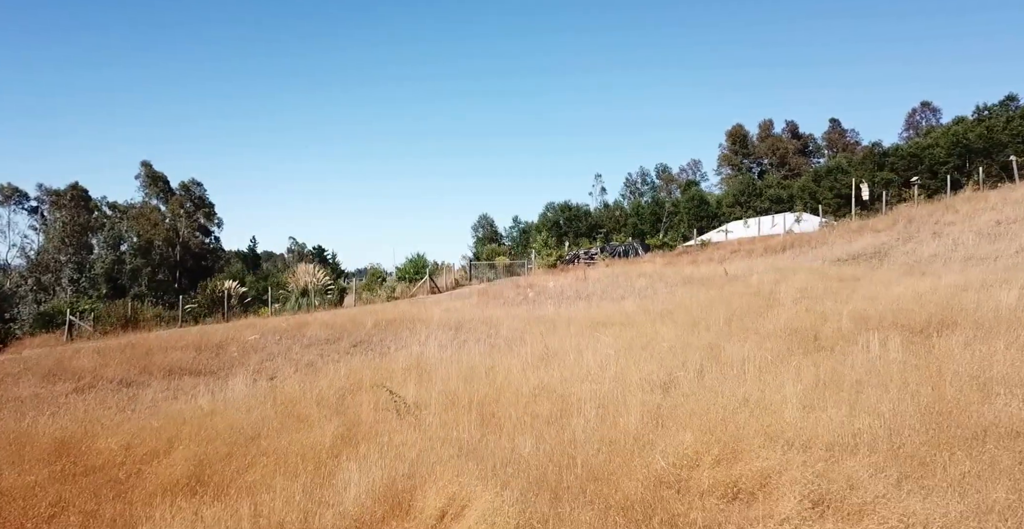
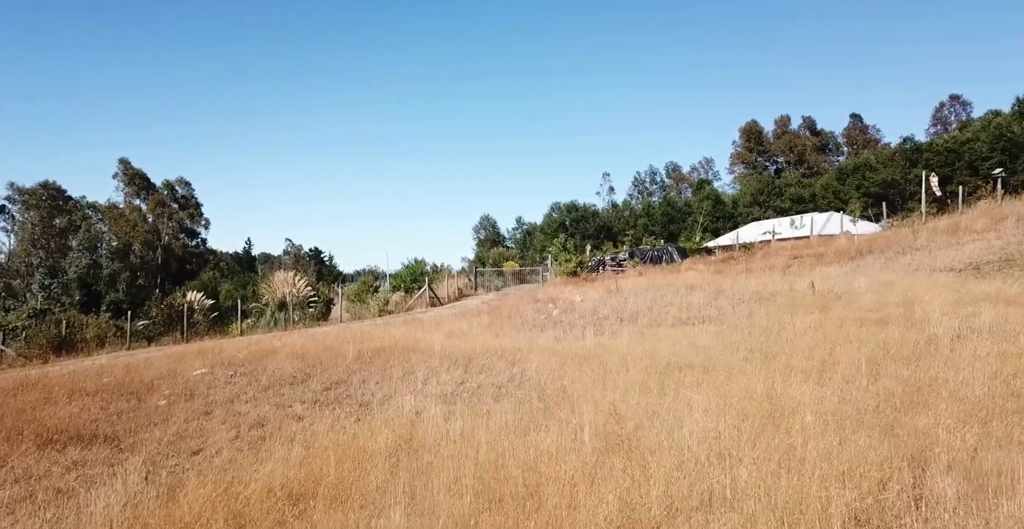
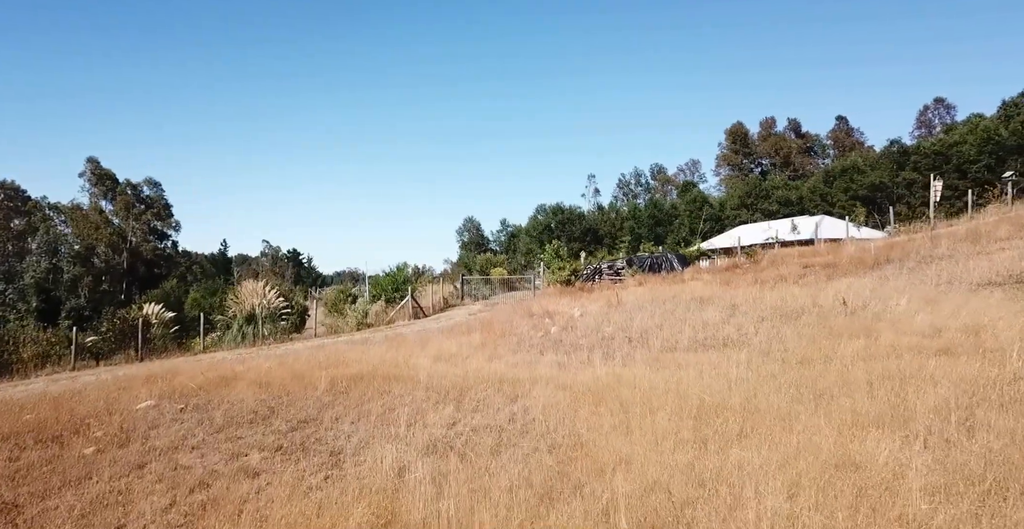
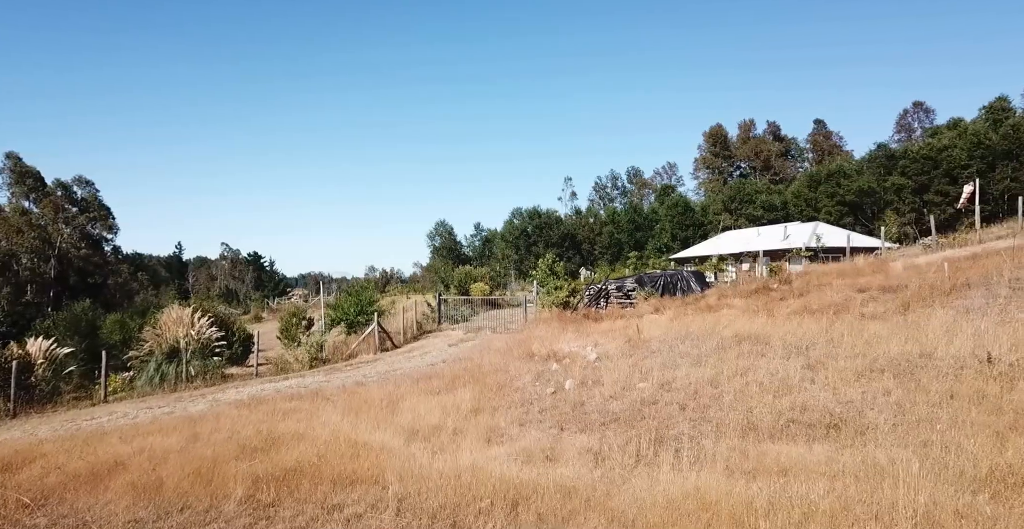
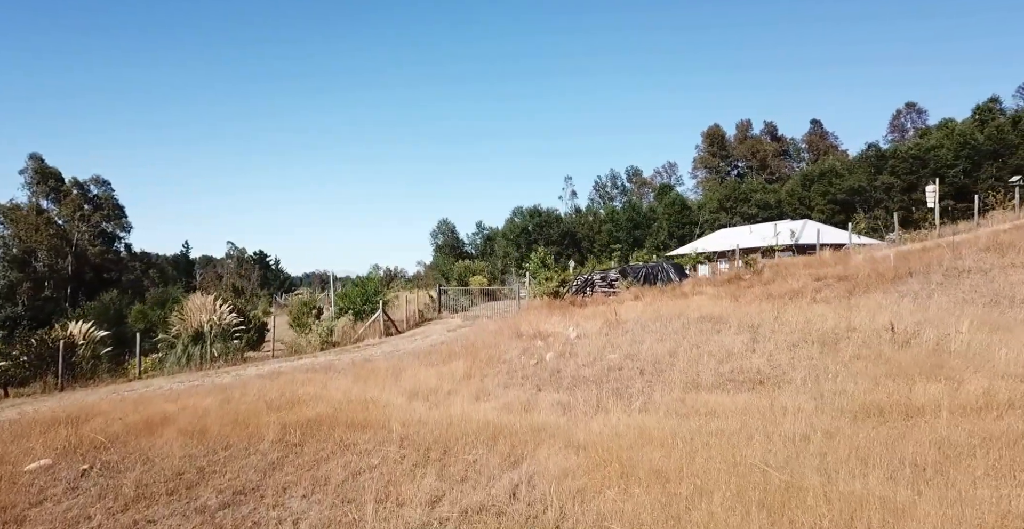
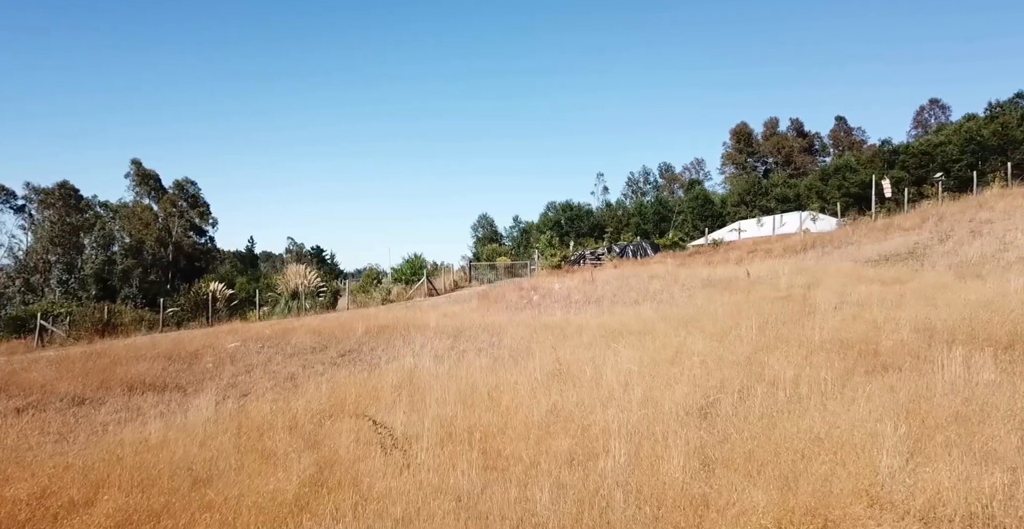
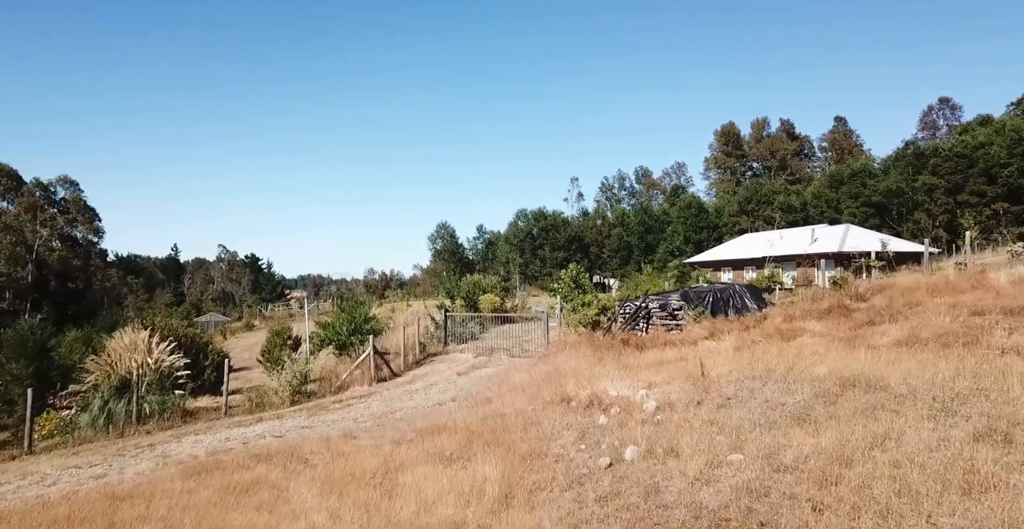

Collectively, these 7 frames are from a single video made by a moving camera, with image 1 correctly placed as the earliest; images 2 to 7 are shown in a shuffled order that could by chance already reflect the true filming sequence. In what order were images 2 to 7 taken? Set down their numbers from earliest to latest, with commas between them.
6, 2, 3, 5, 4, 7
